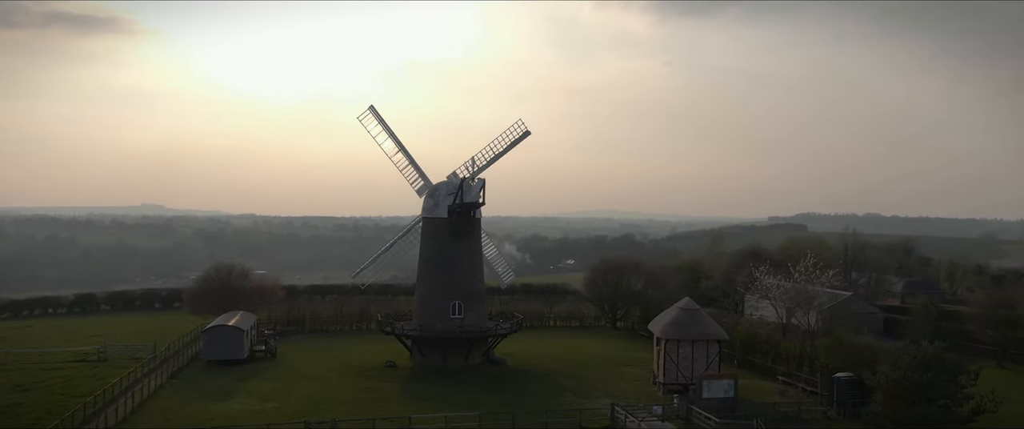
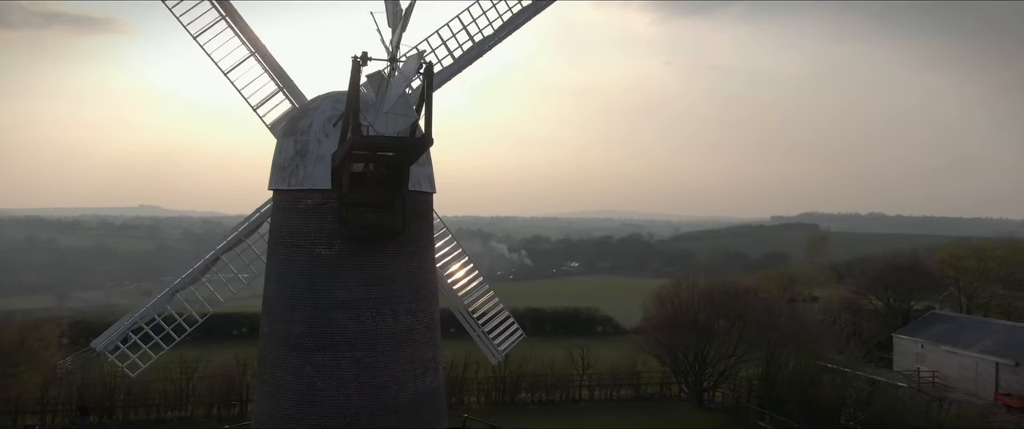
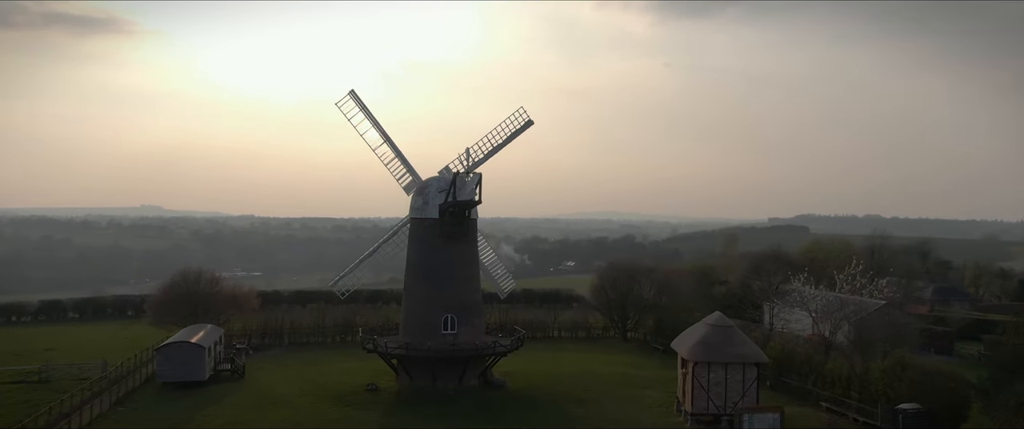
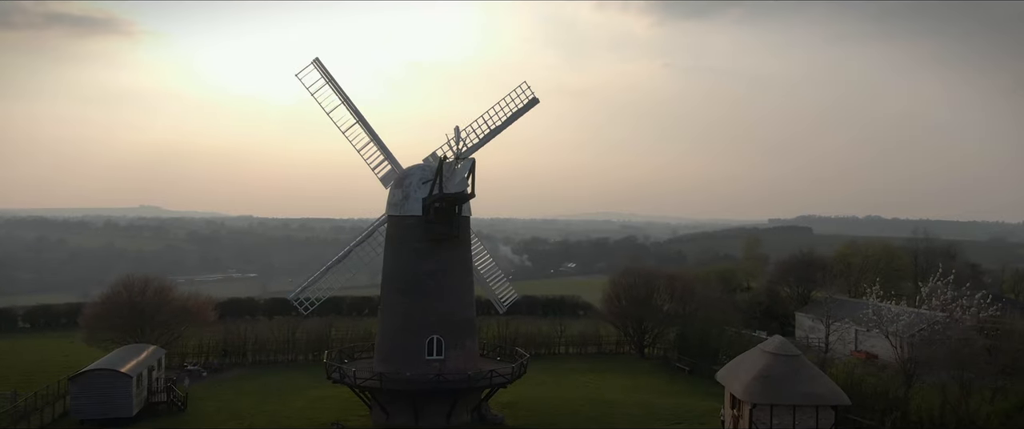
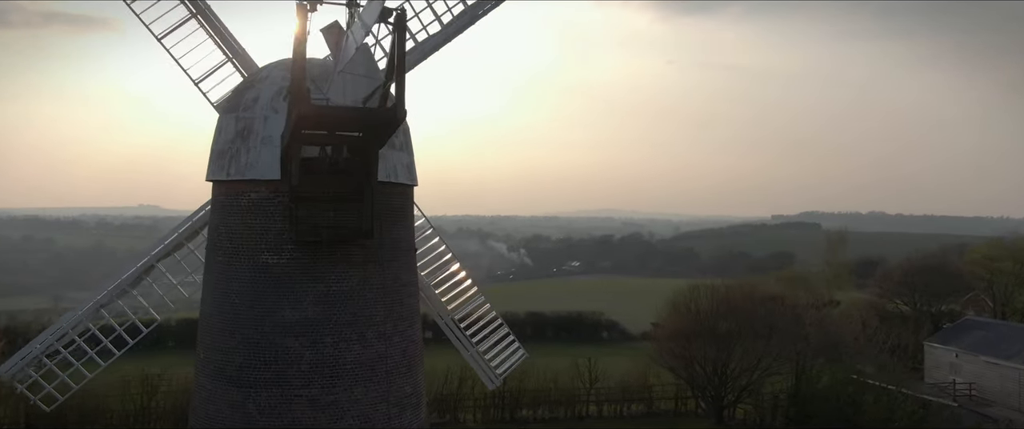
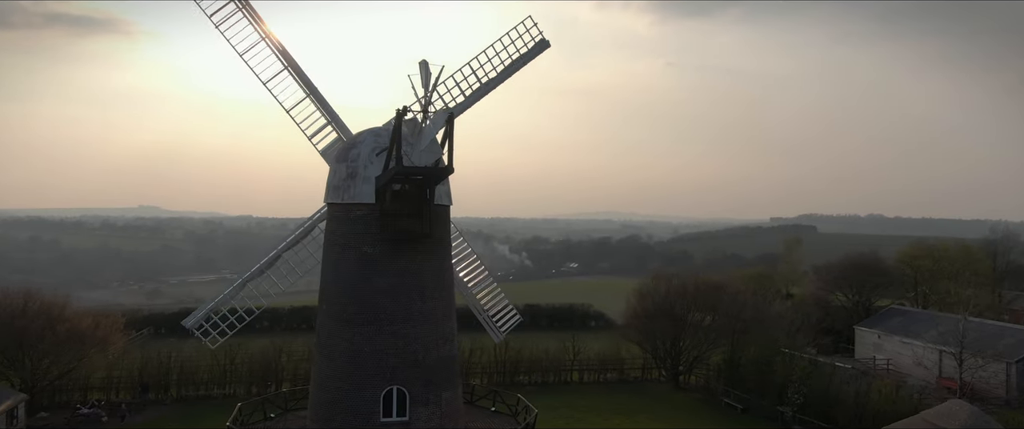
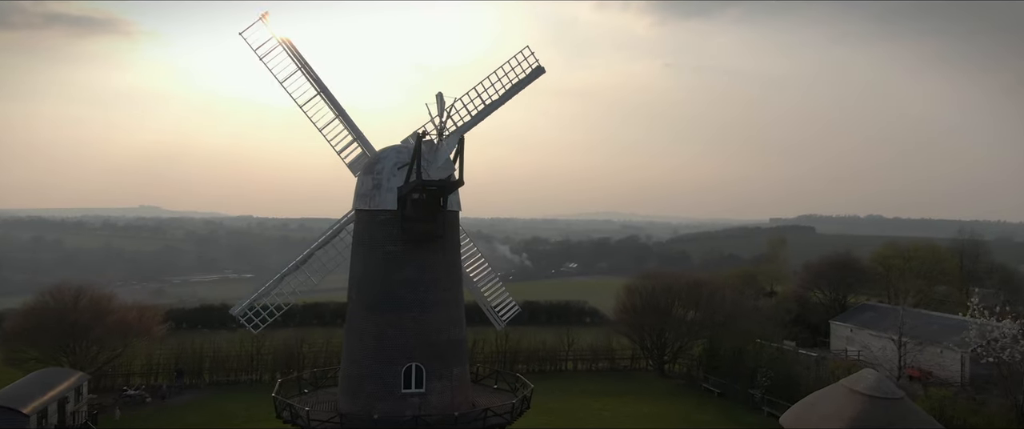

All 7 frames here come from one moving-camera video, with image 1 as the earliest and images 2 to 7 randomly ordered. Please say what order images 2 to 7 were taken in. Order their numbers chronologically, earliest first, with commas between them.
3, 4, 7, 6, 2, 5
